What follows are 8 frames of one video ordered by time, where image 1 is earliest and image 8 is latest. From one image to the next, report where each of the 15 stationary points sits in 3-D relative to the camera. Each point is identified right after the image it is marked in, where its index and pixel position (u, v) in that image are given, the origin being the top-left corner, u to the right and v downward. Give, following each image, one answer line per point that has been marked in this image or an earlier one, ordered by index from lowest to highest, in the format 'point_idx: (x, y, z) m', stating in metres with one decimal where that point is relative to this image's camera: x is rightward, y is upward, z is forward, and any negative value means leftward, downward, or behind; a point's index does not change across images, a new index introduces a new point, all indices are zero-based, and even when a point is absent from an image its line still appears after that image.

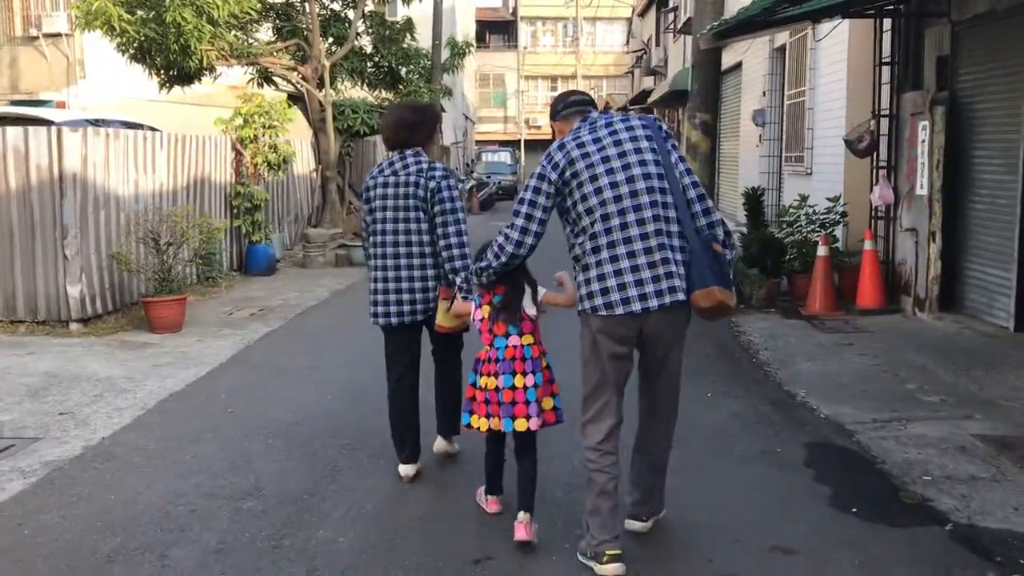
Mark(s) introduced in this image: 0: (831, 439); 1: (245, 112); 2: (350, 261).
0: (+1.8, -0.9, +5.4) m
1: (-3.4, +2.3, +12.3) m
2: (-2.3, +0.4, +13.8) m
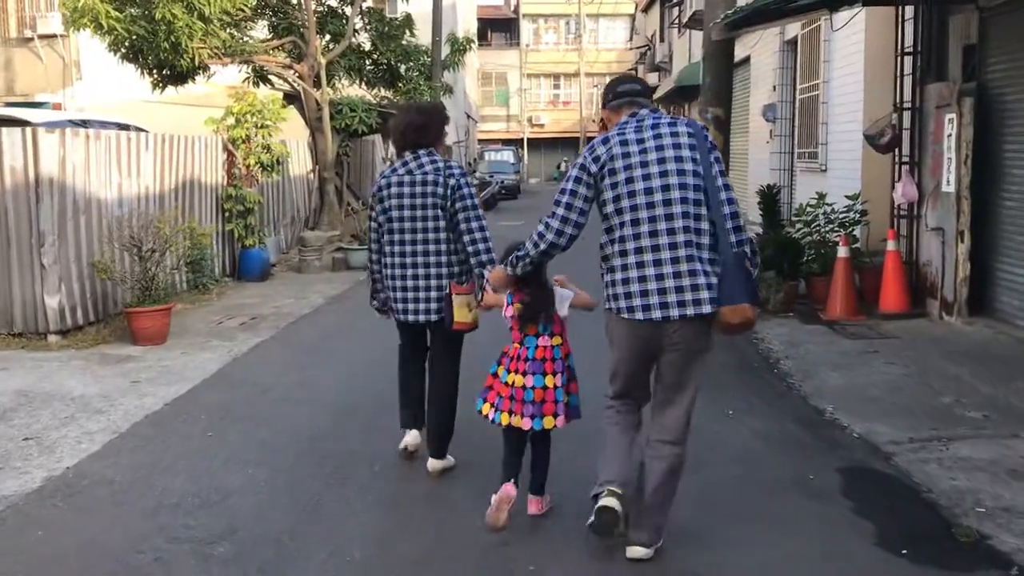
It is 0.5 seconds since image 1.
0: (+1.8, -0.9, +5.0) m
1: (-3.4, +2.2, +11.9) m
2: (-2.3, +0.3, +13.3) m
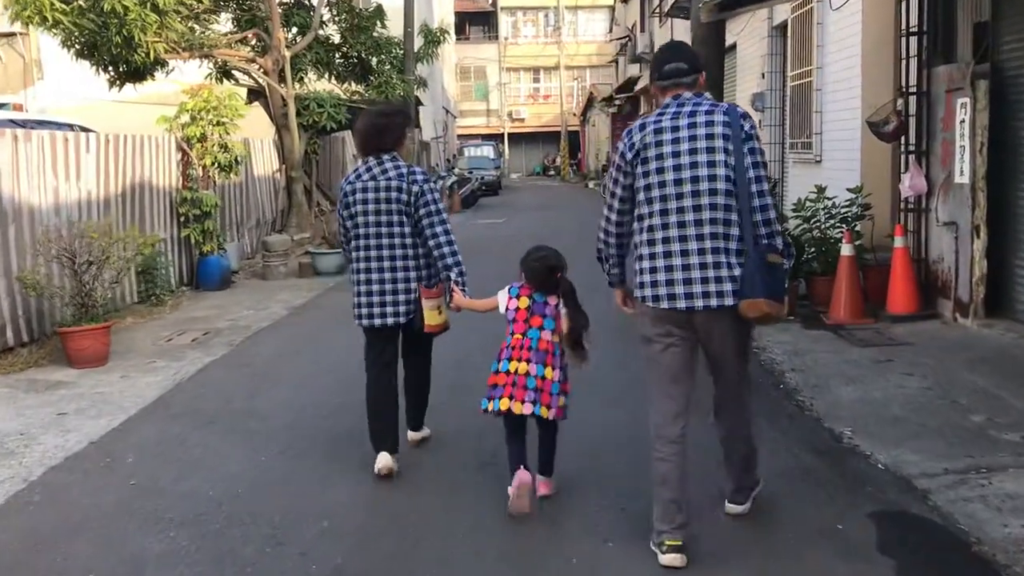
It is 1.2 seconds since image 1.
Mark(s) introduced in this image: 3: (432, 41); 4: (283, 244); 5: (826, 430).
0: (+1.7, -1.0, +4.2) m
1: (-3.7, +2.1, +11.0) m
2: (-2.5, +0.2, +12.5) m
3: (-1.5, +4.8, +18.7) m
4: (-2.9, +0.6, +12.3) m
5: (+1.8, -0.8, +5.4) m
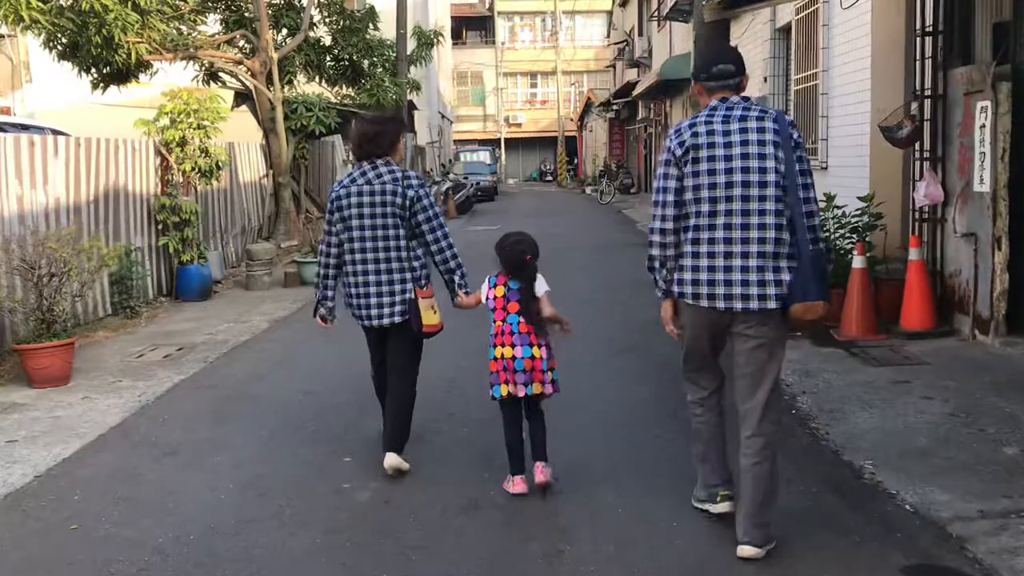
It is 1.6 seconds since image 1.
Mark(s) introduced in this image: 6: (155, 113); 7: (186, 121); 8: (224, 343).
0: (+1.7, -1.0, +3.8) m
1: (-3.7, +1.9, +10.6) m
2: (-2.6, +0.1, +12.0) m
3: (-1.6, +4.6, +18.3) m
4: (-3.0, +0.4, +11.8) m
5: (+1.7, -0.9, +4.9) m
6: (-4.0, +1.9, +10.7) m
7: (-3.6, +1.8, +10.6) m
8: (-2.5, -0.5, +8.4) m
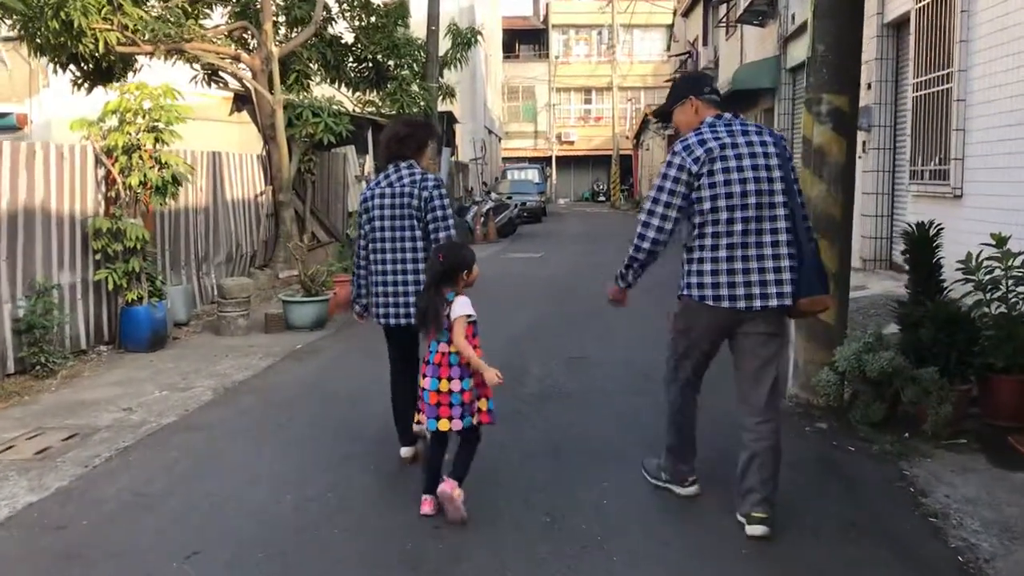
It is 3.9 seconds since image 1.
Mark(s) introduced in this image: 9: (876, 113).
0: (+1.6, -1.4, +1.1) m
1: (-3.4, +1.5, +8.3) m
2: (-2.2, -0.4, +9.6) m
3: (-0.8, +4.0, +15.9) m
4: (-2.6, 0.0, +9.4) m
5: (+1.7, -1.3, +2.3) m
6: (-3.6, +1.5, +8.5) m
7: (-3.2, +1.4, +8.3) m
8: (-2.3, -0.9, +6.0) m
9: (+4.4, +2.1, +11.5) m
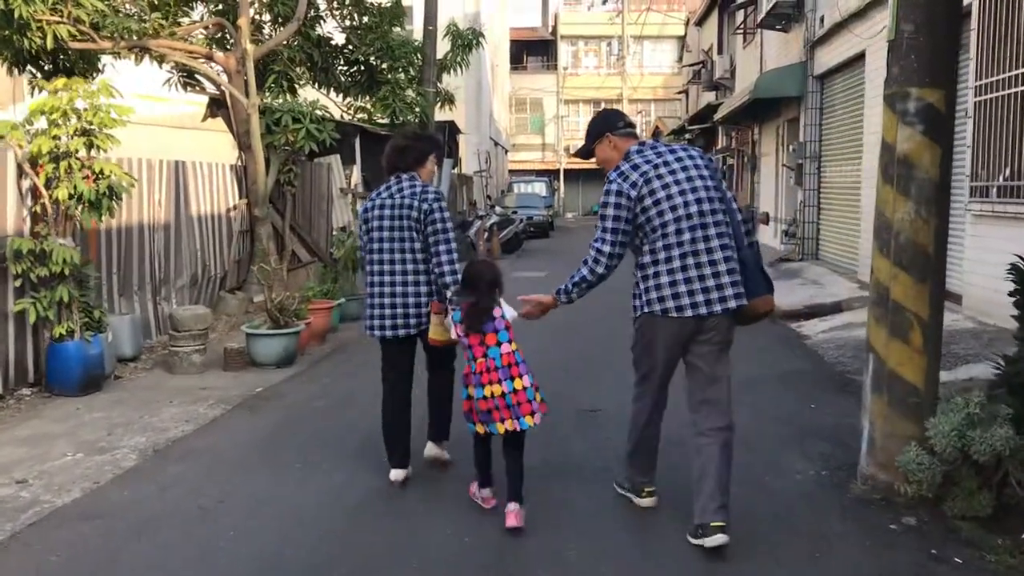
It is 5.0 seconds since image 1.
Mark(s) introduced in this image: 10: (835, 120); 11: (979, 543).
0: (+1.5, -1.6, -0.2) m
1: (-3.4, +1.3, +7.0) m
2: (-2.2, -0.6, +8.3) m
3: (-0.8, +3.7, +14.6) m
4: (-2.6, -0.3, +8.1) m
5: (+1.6, -1.5, +1.0) m
6: (-3.6, +1.3, +7.2) m
7: (-3.2, +1.2, +7.0) m
8: (-2.4, -1.1, +4.7) m
9: (+4.4, +1.8, +10.1) m
10: (+5.1, +2.7, +15.3) m
11: (+2.0, -1.1, +4.1) m
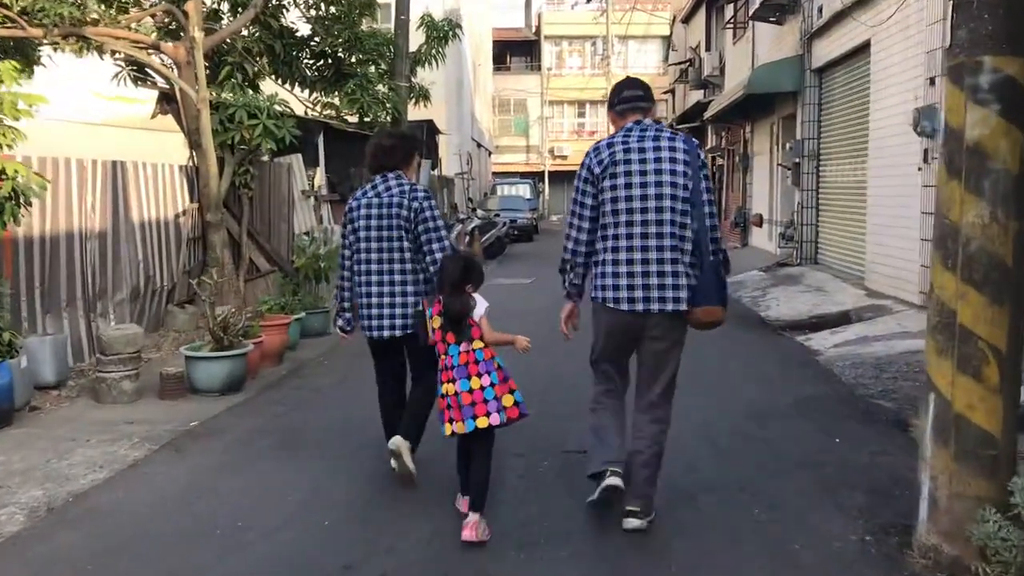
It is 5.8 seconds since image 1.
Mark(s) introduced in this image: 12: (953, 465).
0: (+1.4, -1.7, -1.2) m
1: (-3.6, +1.2, +6.0) m
2: (-2.4, -0.7, +7.3) m
3: (-1.1, +3.5, +13.6) m
4: (-2.8, -0.4, +7.1) m
5: (+1.6, -1.6, 0.0) m
6: (-3.8, +1.2, +6.1) m
7: (-3.4, +1.1, +6.0) m
8: (-2.5, -1.2, +3.7) m
9: (+4.2, +1.7, +9.2) m
10: (+4.8, +2.6, +14.4) m
11: (+1.9, -1.2, +3.2) m
12: (+1.6, -0.7, +3.6) m
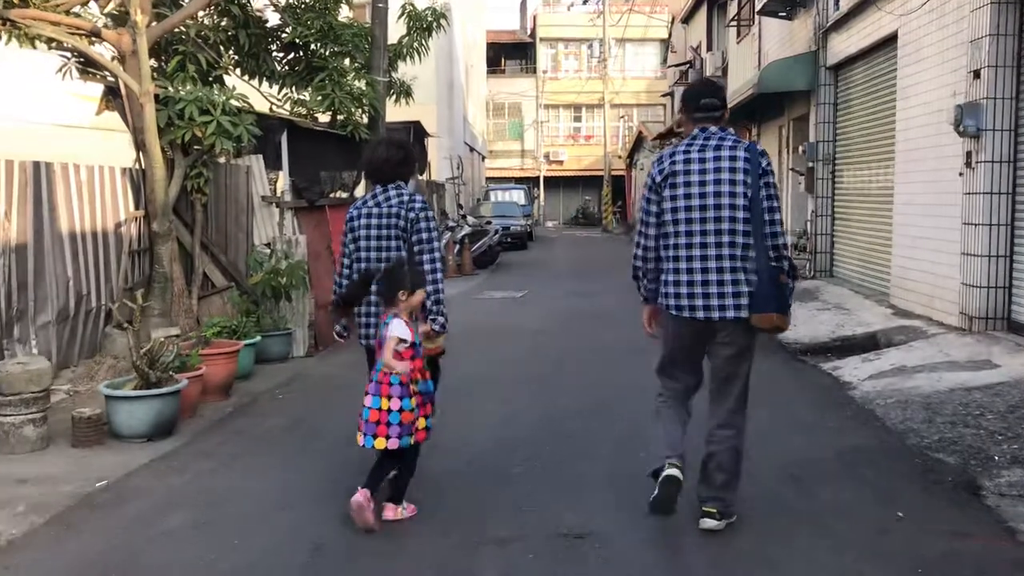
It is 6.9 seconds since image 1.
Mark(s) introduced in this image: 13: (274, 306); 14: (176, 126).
0: (+1.4, -1.8, -2.4) m
1: (-3.7, +1.0, +4.8) m
2: (-2.5, -0.9, +6.1) m
3: (-1.2, +3.4, +12.5) m
4: (-2.9, -0.5, +5.9) m
5: (+1.5, -1.7, -1.2) m
6: (-3.9, +1.0, +4.9) m
7: (-3.5, +0.9, +4.8) m
8: (-2.6, -1.3, +2.5) m
9: (+4.0, +1.5, +8.1) m
10: (+4.7, +2.4, +13.2) m
11: (+1.8, -1.3, +2.0) m
12: (+1.6, -0.8, +2.4) m
13: (-2.2, -0.2, +9.1) m
14: (-3.1, +1.5, +9.0) m
